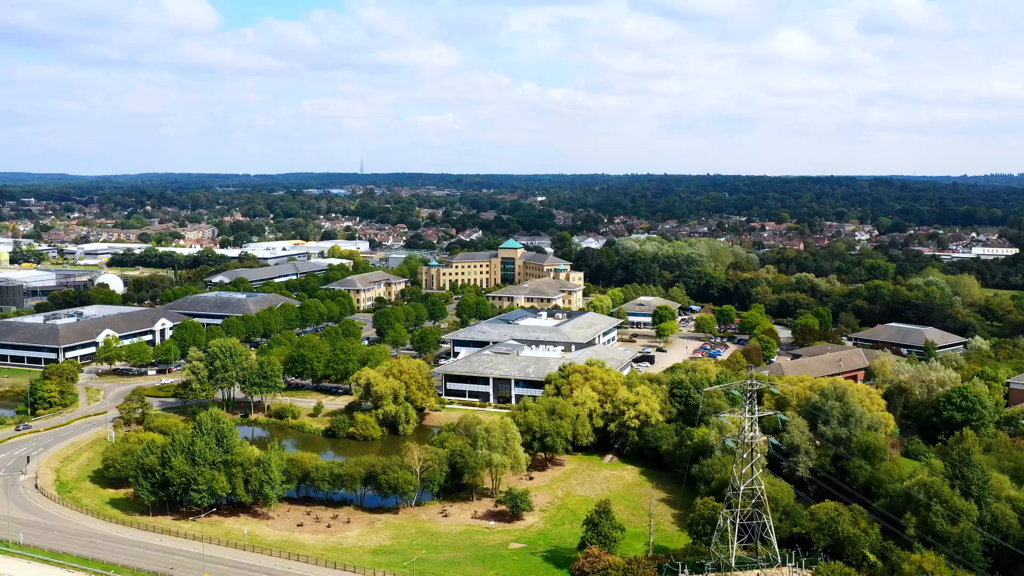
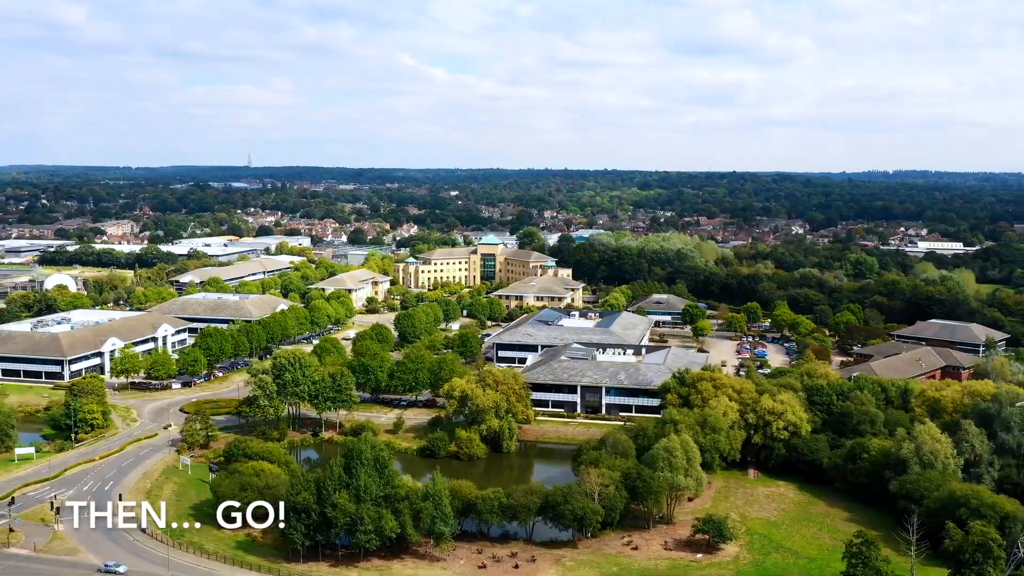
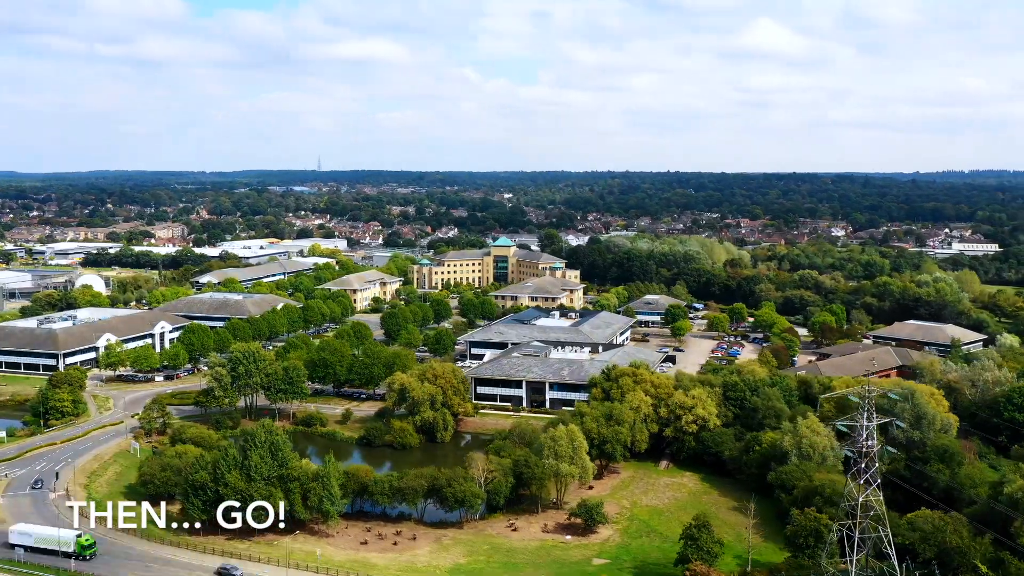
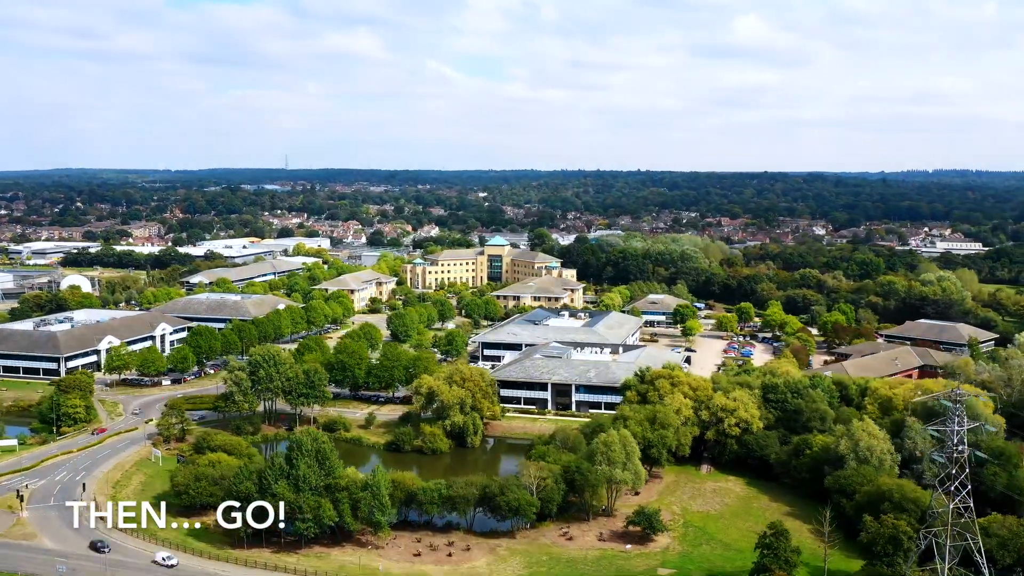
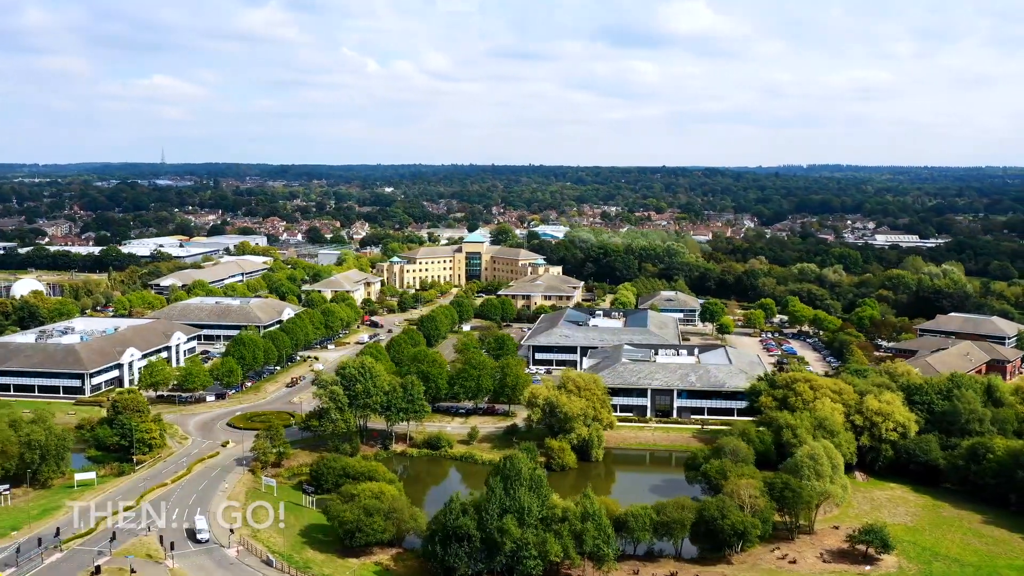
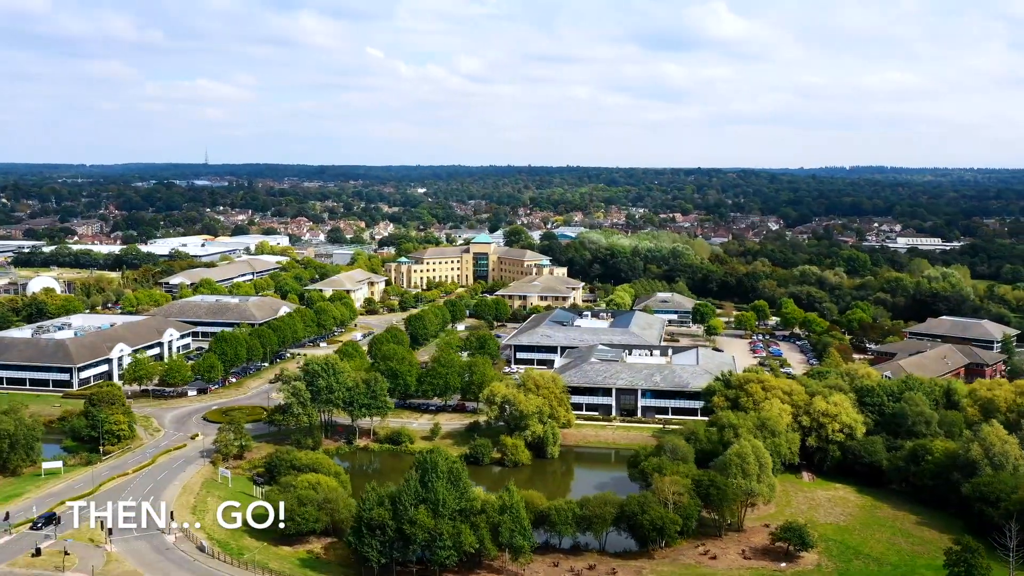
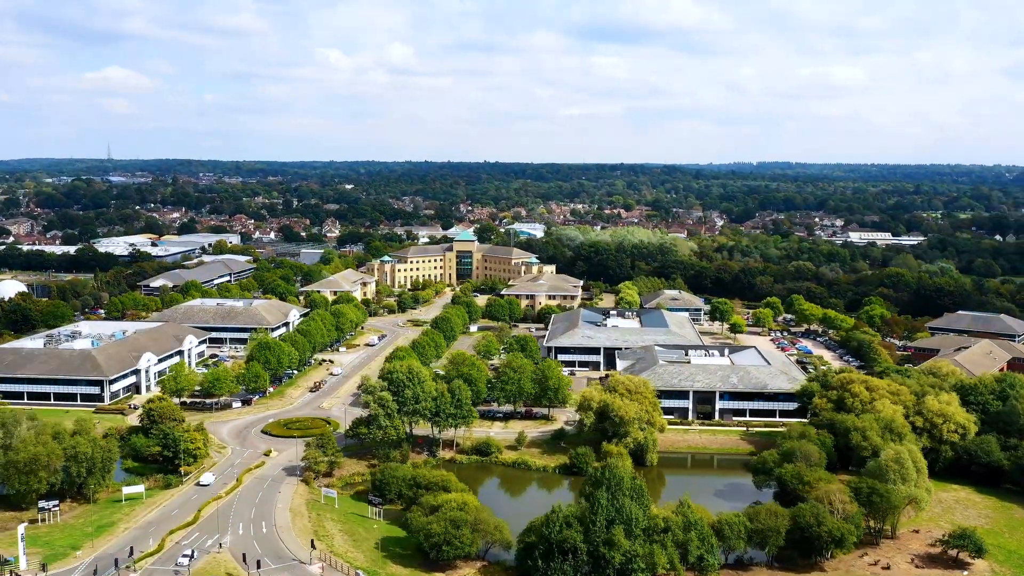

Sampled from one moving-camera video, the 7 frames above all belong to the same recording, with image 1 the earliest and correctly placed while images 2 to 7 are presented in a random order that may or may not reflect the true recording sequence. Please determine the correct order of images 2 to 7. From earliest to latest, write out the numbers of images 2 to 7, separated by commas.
3, 4, 2, 6, 5, 7
